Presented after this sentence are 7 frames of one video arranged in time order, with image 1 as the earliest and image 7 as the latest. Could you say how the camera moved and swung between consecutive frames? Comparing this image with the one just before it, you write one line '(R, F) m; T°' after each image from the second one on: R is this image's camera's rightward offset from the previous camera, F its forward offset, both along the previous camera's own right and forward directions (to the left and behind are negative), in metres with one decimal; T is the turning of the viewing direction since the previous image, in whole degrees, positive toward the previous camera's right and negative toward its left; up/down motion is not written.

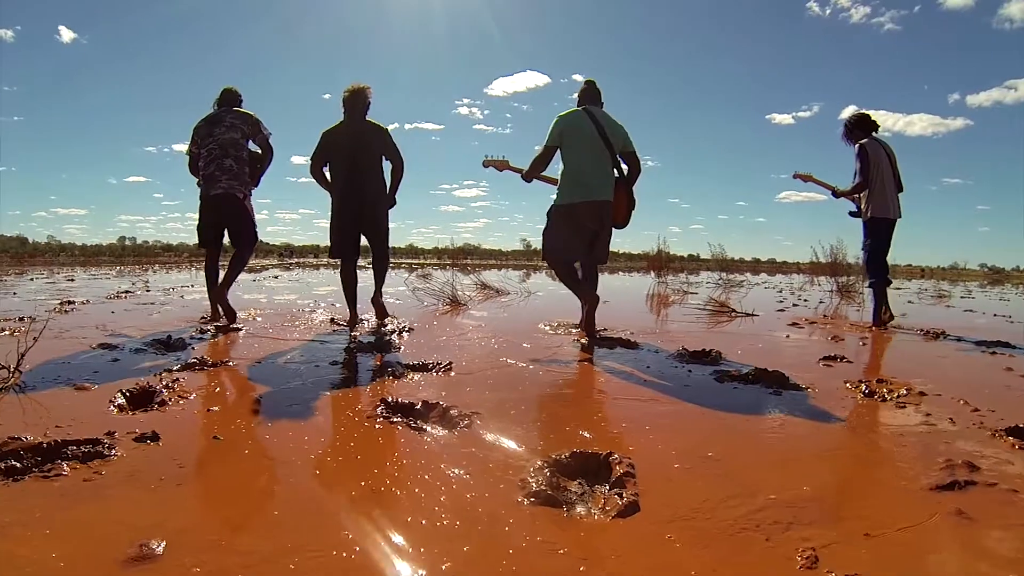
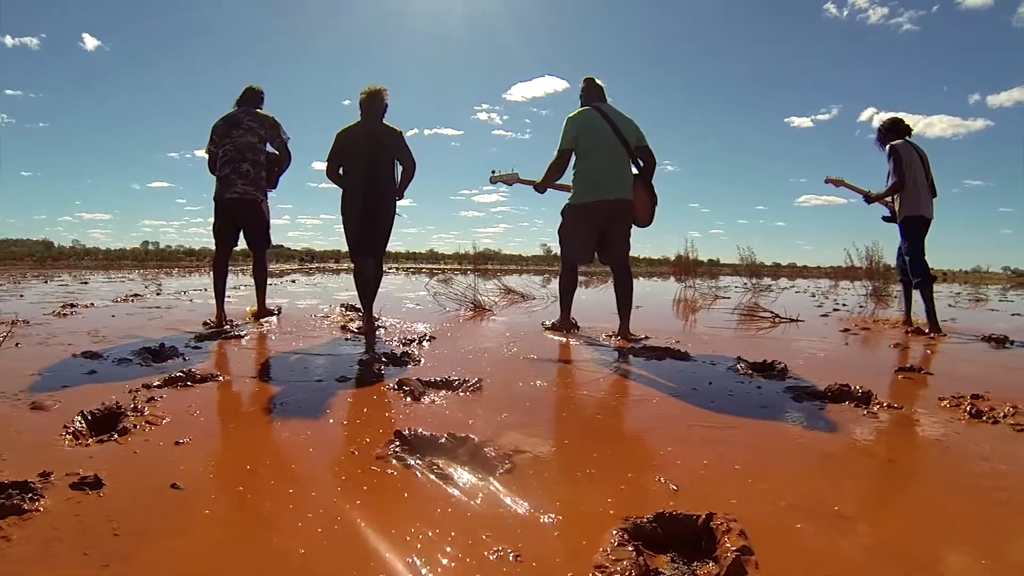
(-0.1, +0.4) m; -2°
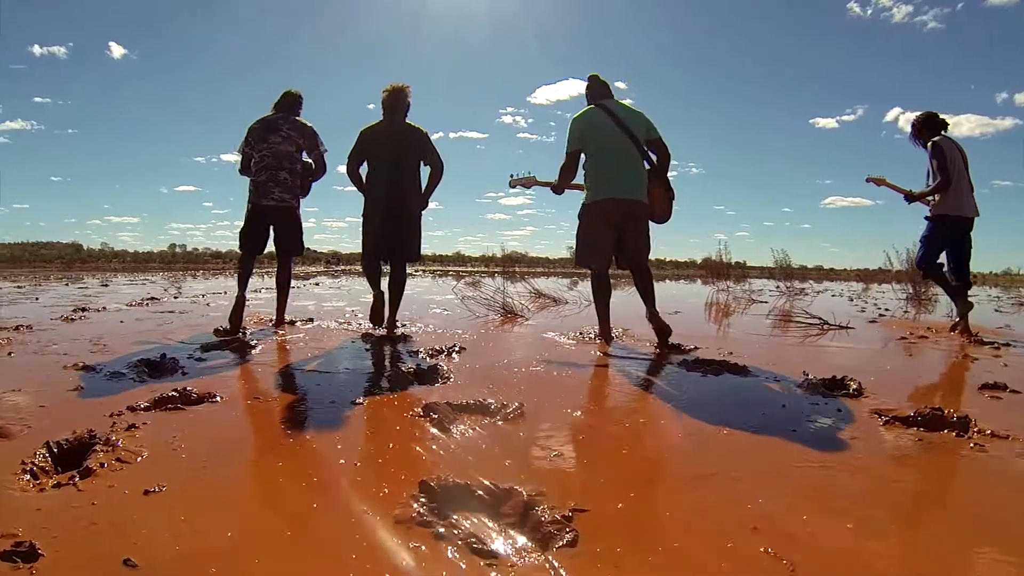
(-0.1, +0.3) m; -2°
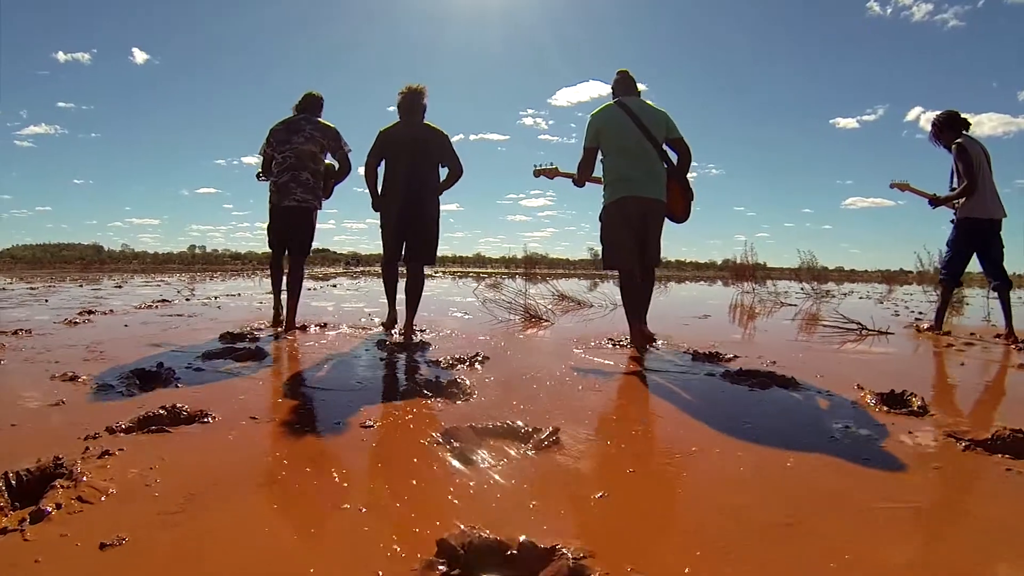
(0.0, +0.2) m; -2°
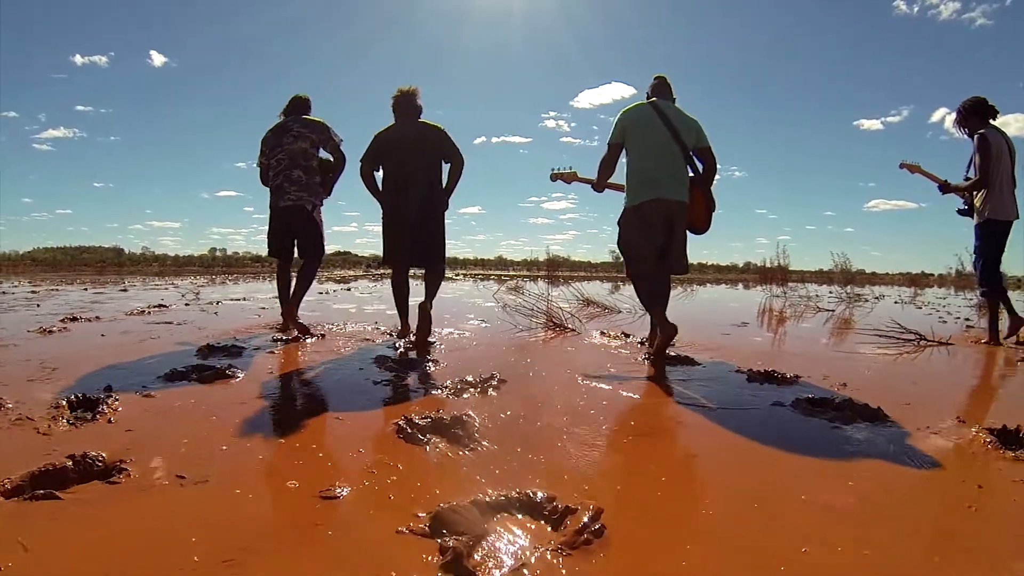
(0.0, +0.4) m; -2°
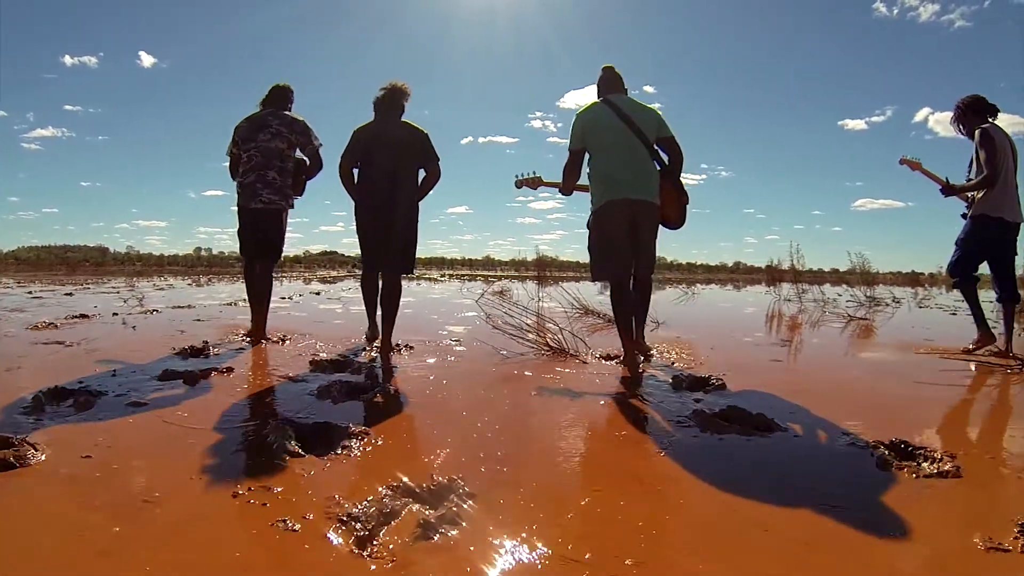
(0.0, +0.8) m; +1°
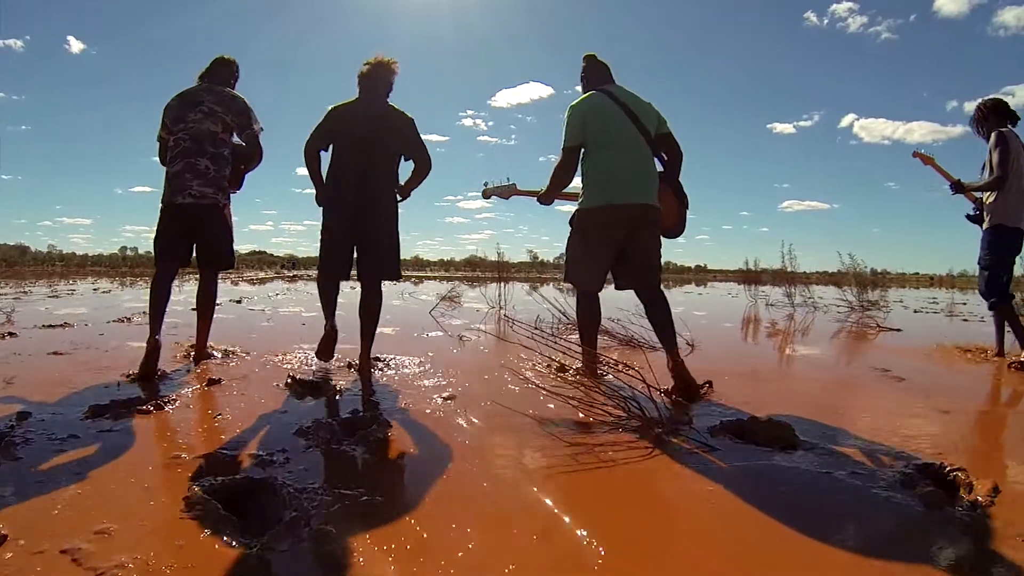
(-0.3, +1.0) m; +5°
